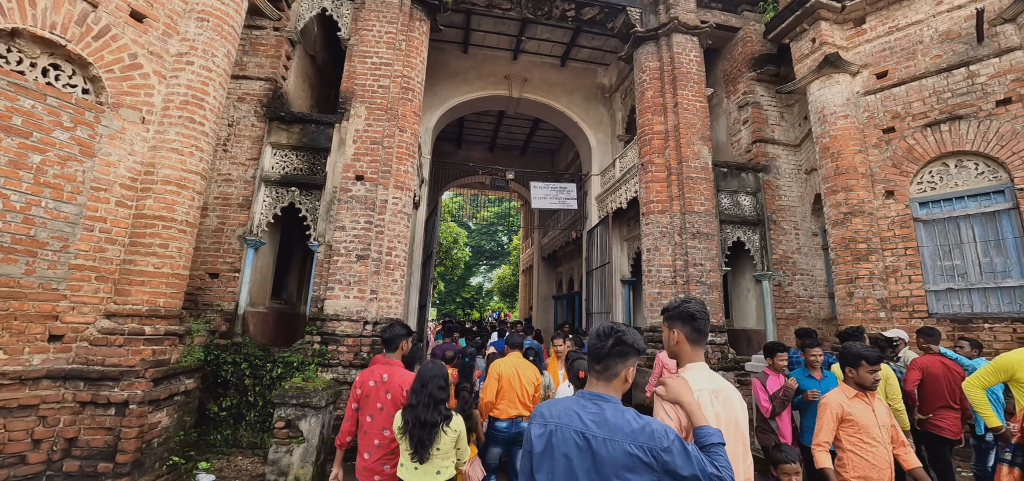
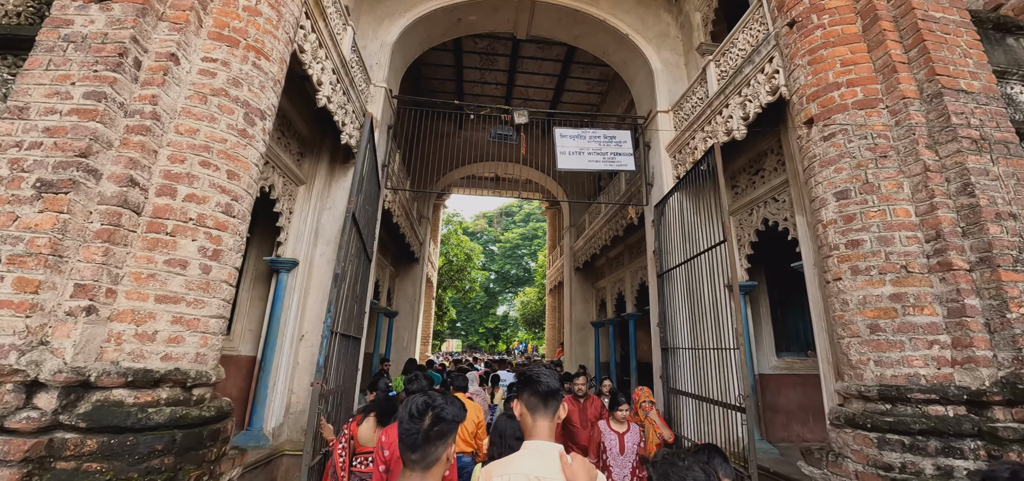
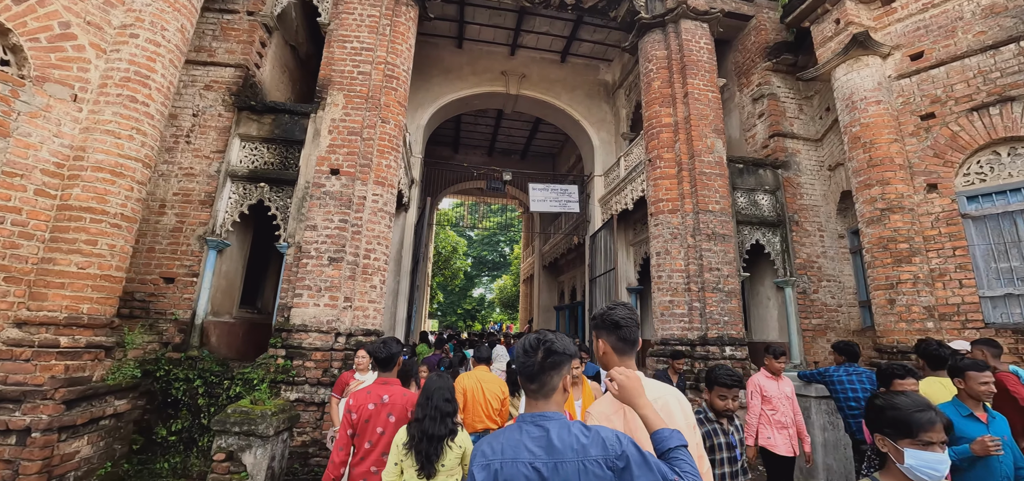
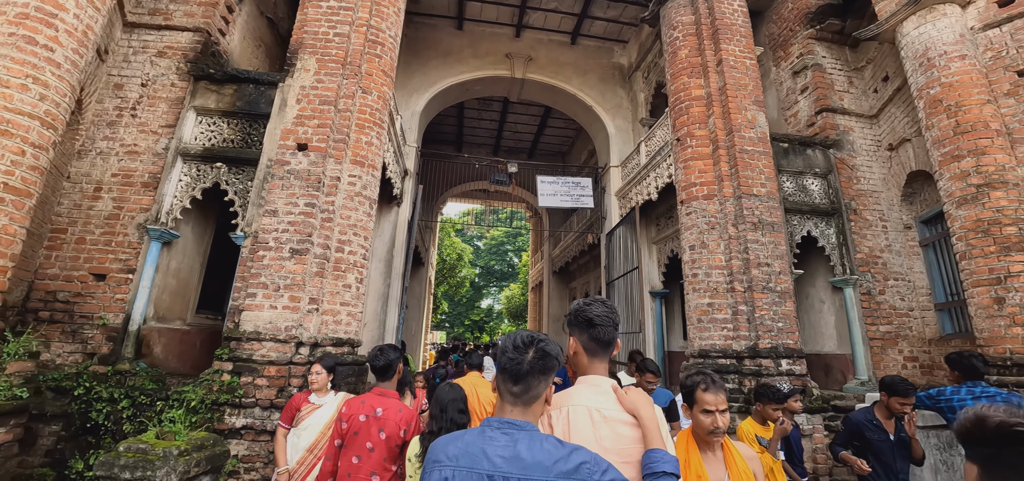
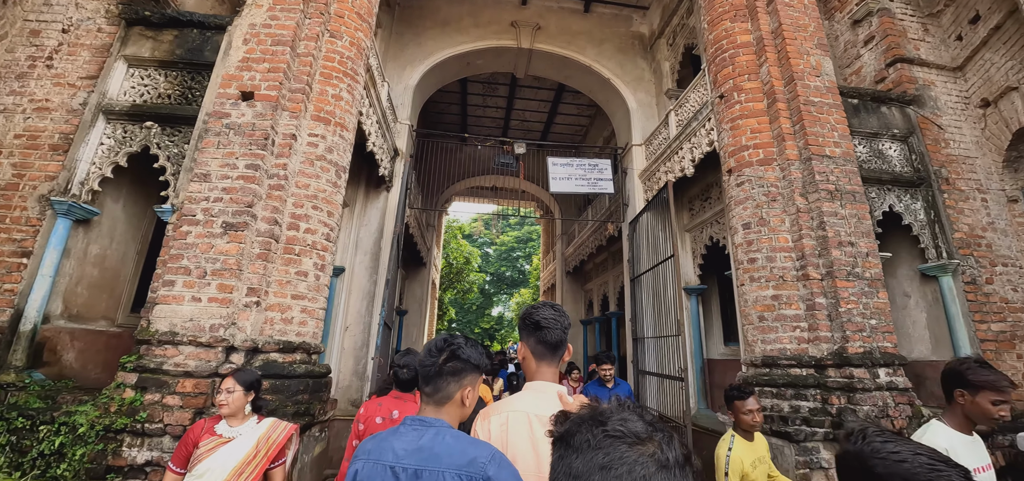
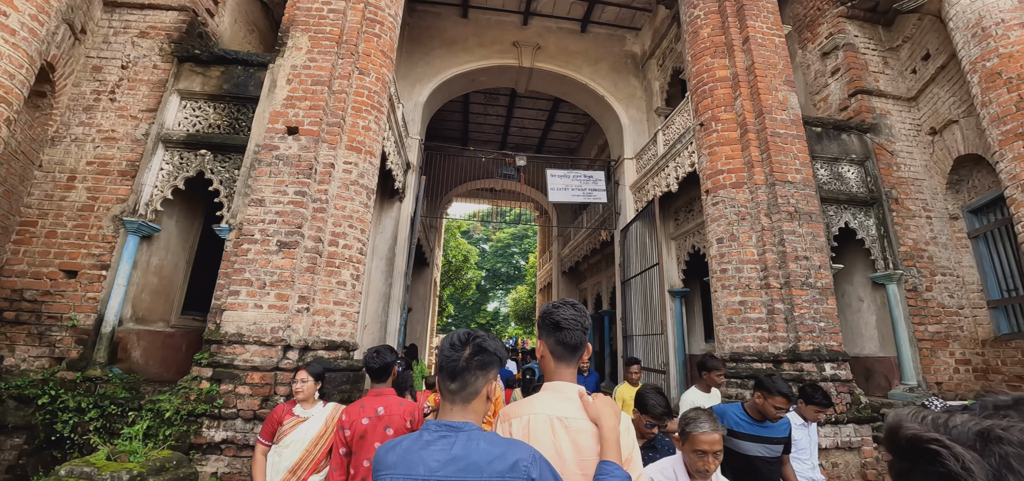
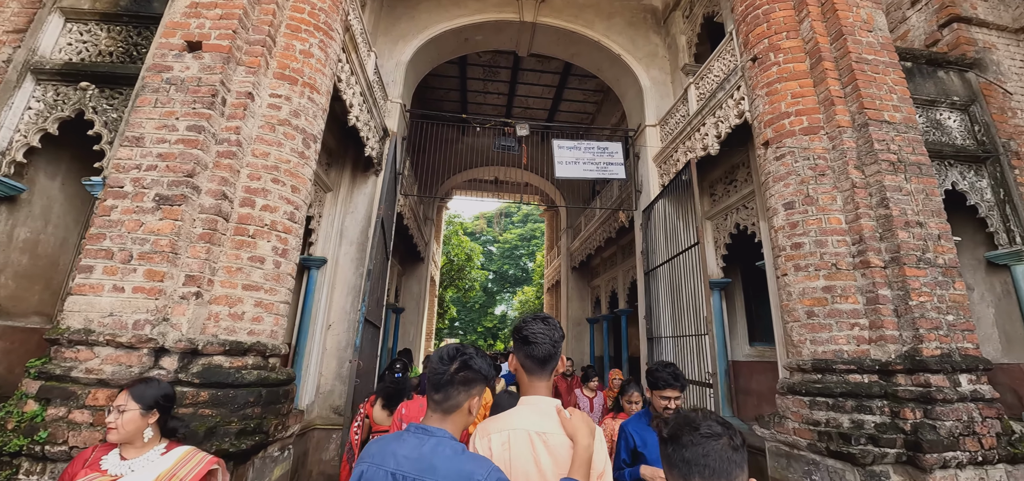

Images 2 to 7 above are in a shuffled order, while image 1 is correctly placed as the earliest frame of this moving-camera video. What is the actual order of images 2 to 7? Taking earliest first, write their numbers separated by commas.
3, 4, 6, 5, 7, 2
